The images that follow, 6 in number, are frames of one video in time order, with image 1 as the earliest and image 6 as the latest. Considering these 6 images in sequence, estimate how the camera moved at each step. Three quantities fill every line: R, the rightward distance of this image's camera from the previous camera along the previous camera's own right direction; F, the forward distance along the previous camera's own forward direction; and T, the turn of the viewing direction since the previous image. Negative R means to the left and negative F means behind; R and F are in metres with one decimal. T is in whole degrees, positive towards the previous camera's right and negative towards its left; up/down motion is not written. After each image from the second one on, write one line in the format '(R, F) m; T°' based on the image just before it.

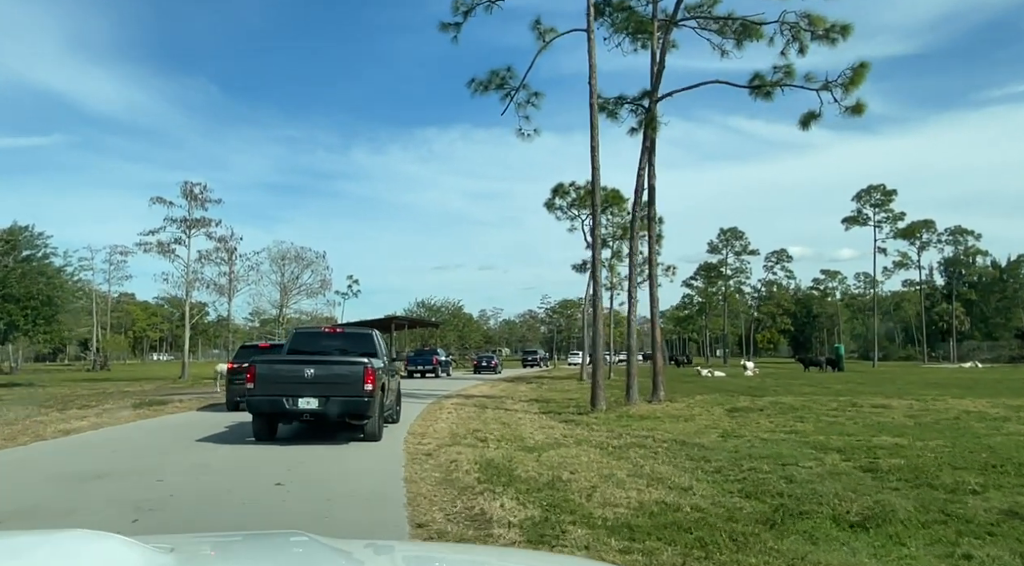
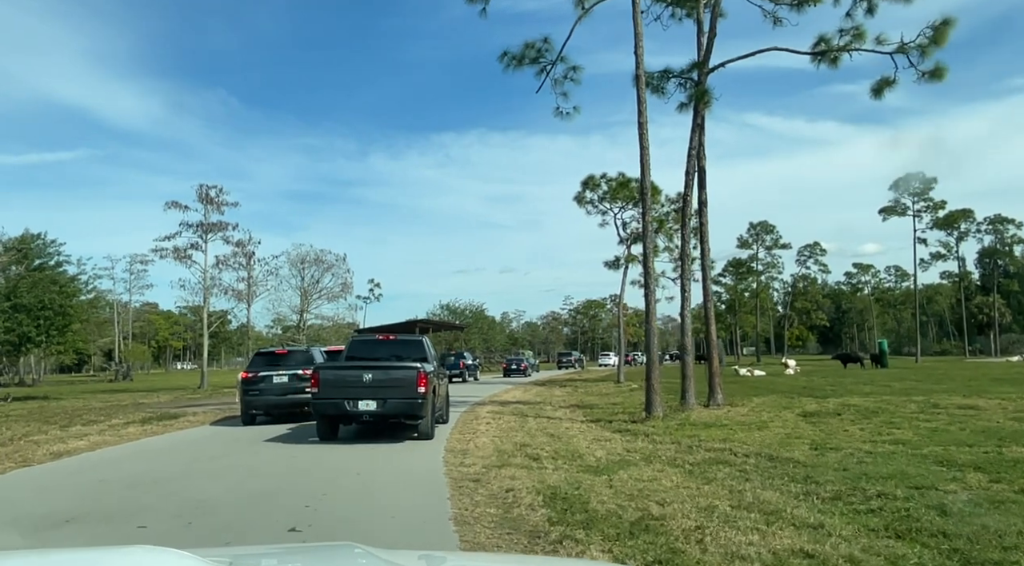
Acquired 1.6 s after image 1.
(-0.5, +1.8) m; -2°
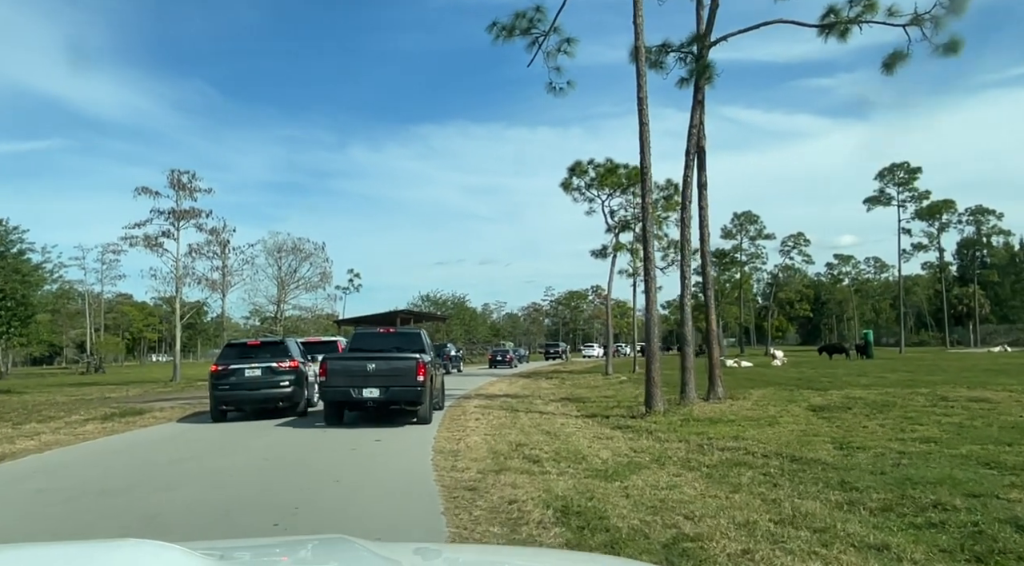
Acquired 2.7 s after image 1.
(-0.2, +1.1) m; +2°
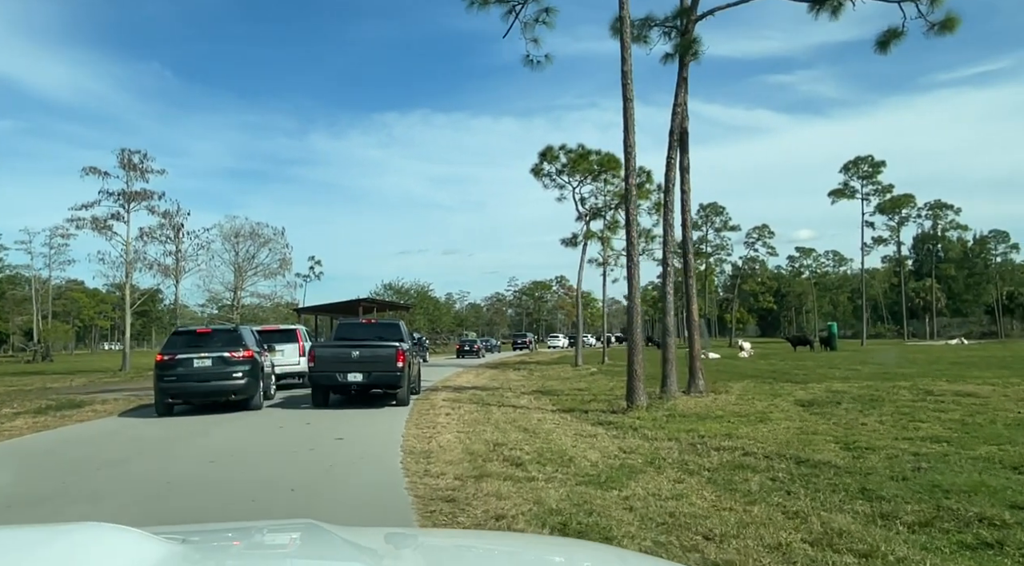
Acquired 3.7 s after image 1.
(-0.2, +1.0) m; +3°
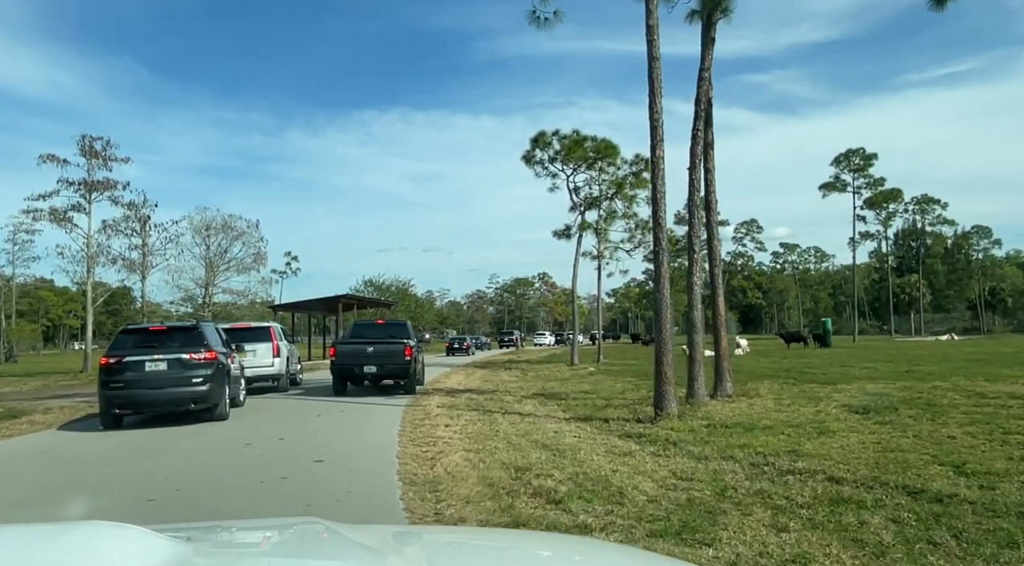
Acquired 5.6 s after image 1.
(-0.5, +2.0) m; +2°
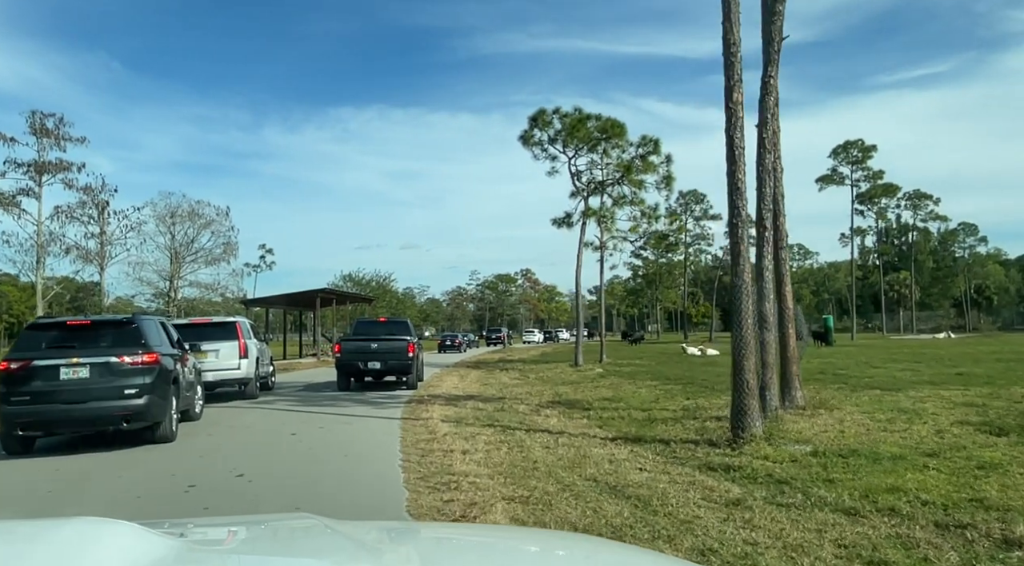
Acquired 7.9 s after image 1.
(-0.7, +2.9) m; +2°
